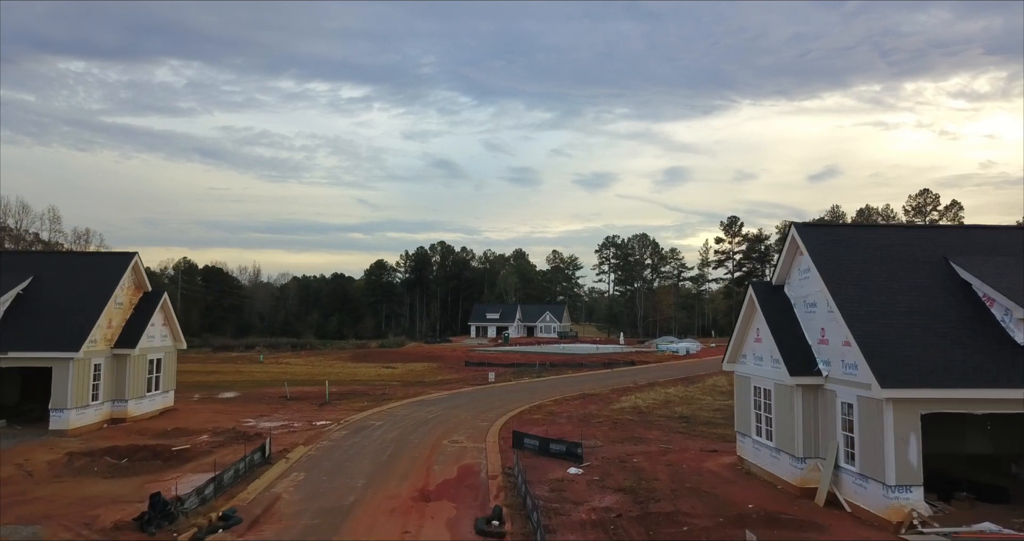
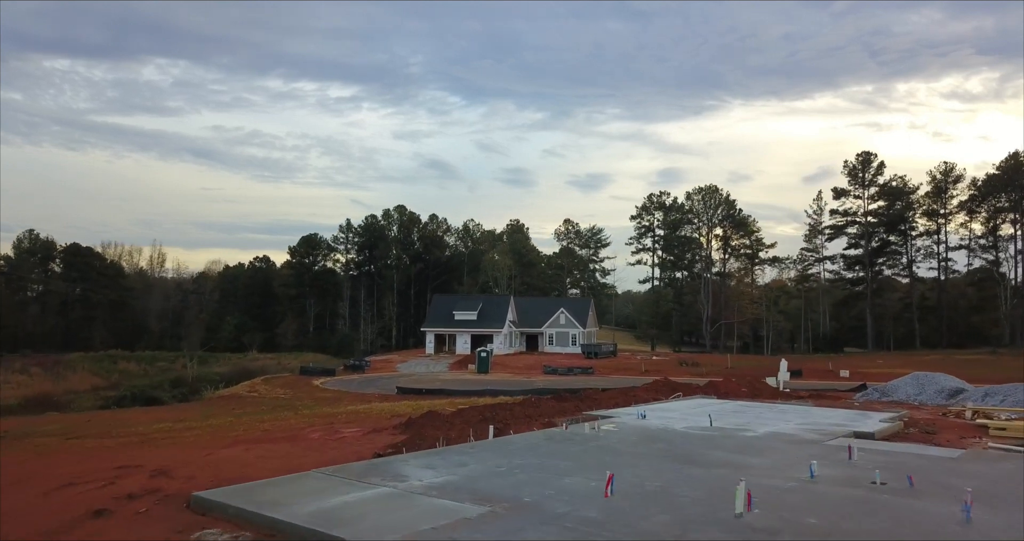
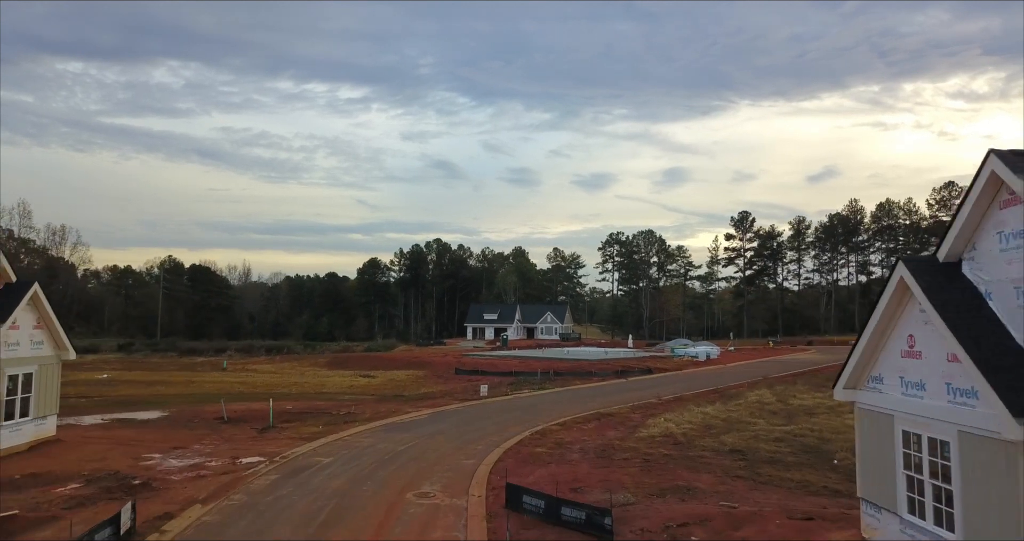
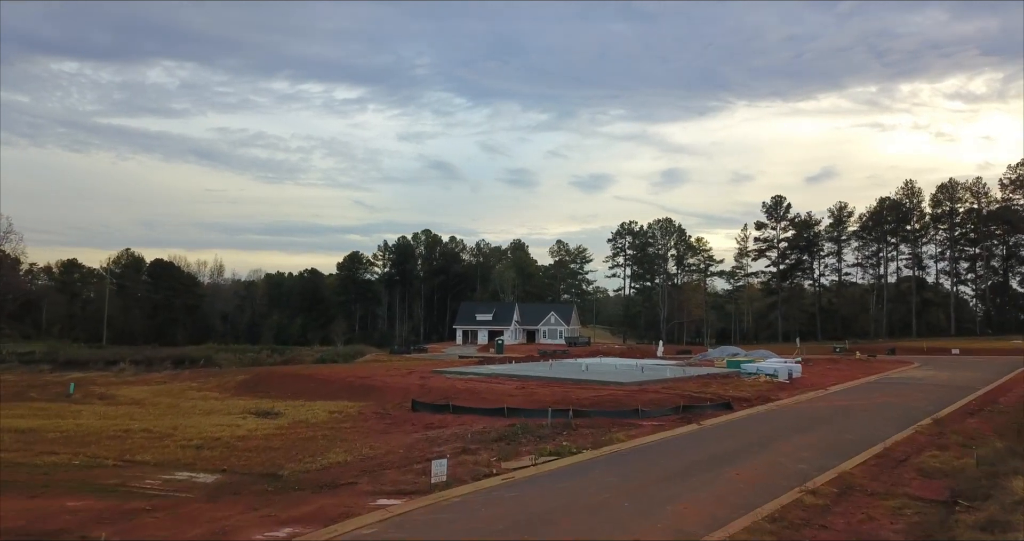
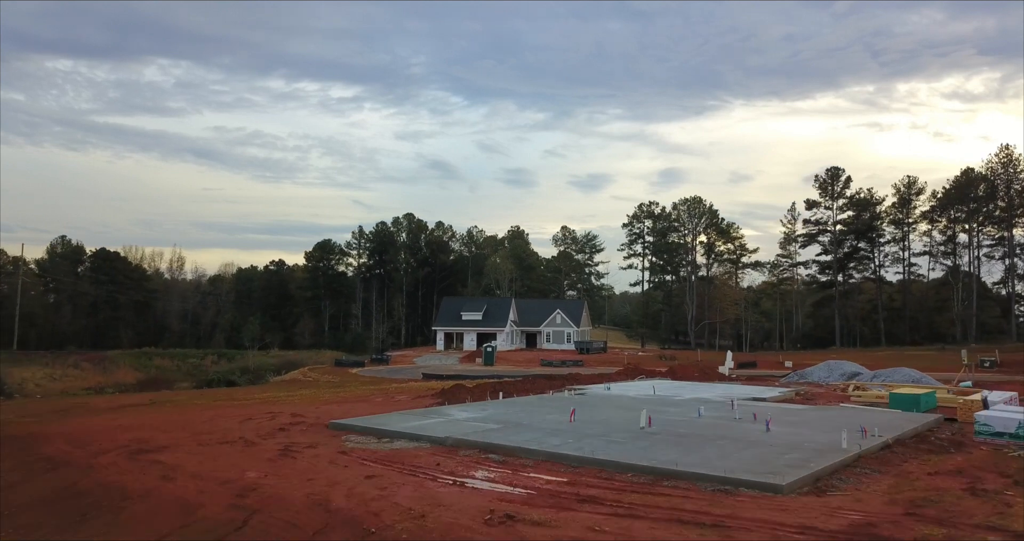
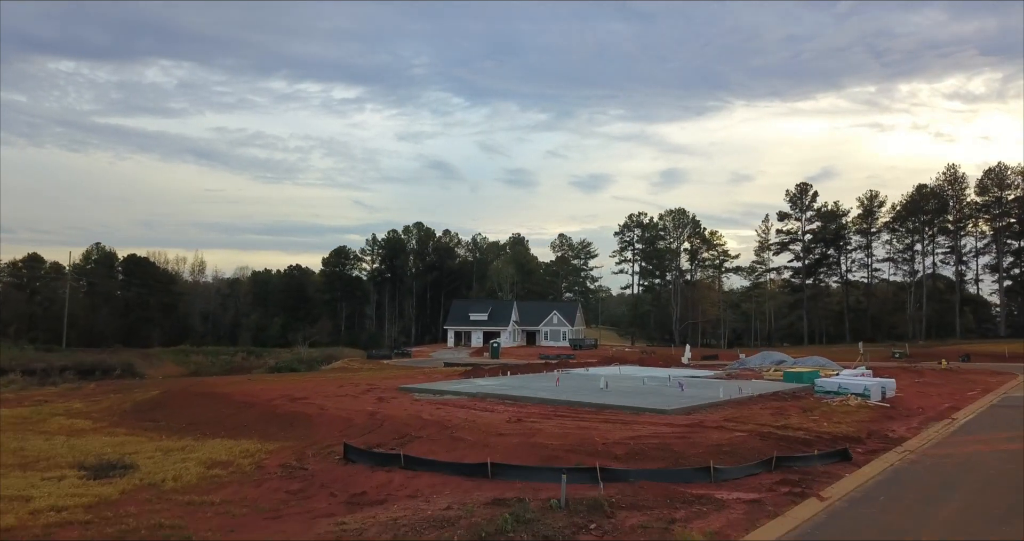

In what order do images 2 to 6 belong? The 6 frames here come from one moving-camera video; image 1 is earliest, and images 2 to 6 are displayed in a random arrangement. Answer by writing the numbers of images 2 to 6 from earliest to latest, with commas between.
3, 4, 6, 5, 2
